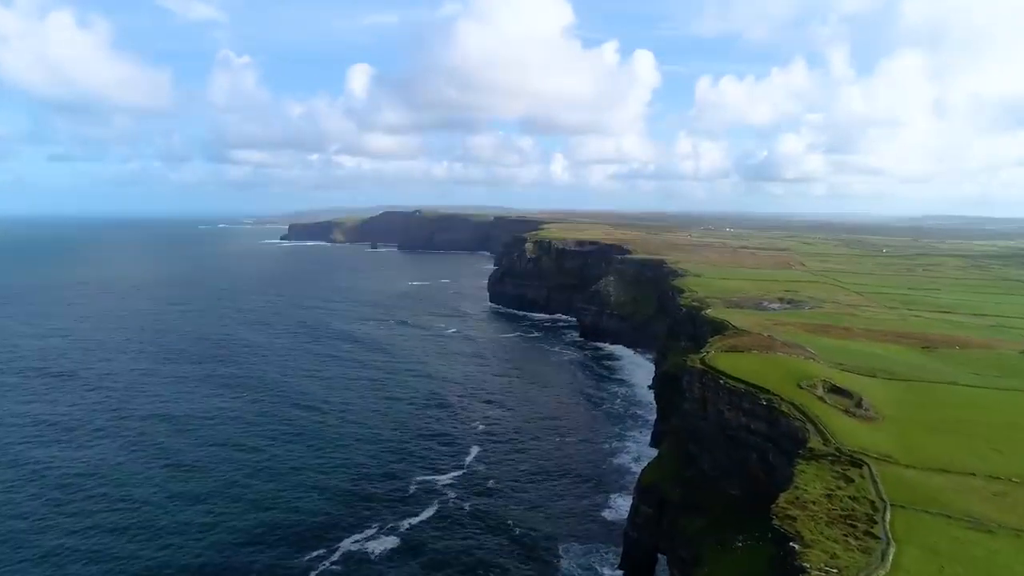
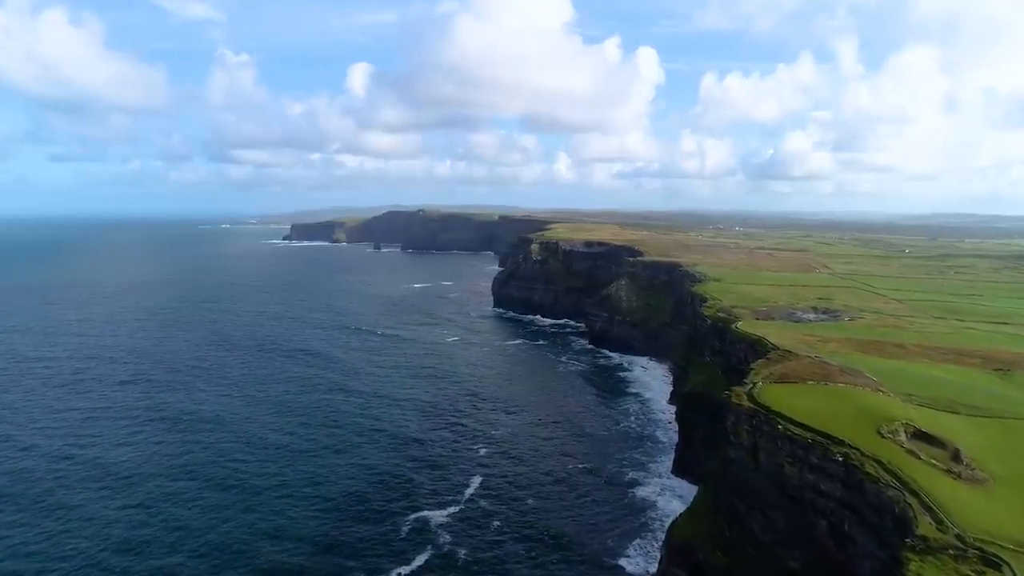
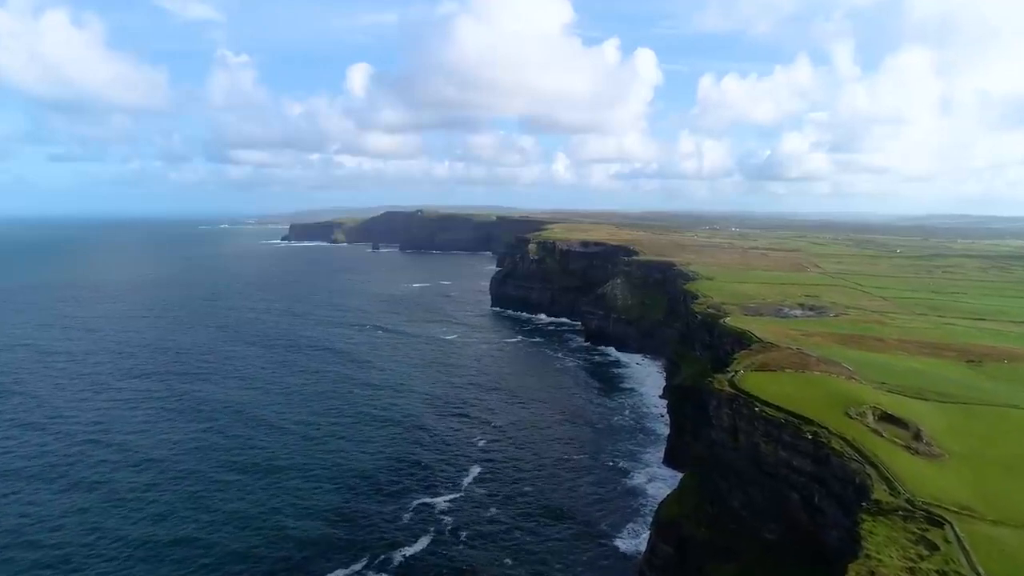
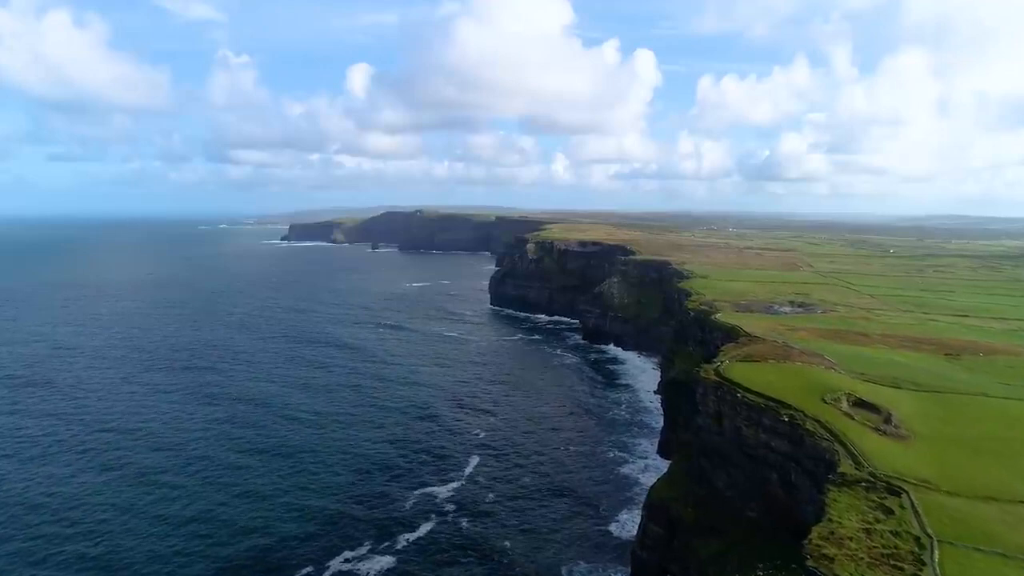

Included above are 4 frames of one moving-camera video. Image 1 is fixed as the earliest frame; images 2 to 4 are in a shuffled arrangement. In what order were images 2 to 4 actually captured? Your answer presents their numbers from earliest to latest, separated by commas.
4, 3, 2
